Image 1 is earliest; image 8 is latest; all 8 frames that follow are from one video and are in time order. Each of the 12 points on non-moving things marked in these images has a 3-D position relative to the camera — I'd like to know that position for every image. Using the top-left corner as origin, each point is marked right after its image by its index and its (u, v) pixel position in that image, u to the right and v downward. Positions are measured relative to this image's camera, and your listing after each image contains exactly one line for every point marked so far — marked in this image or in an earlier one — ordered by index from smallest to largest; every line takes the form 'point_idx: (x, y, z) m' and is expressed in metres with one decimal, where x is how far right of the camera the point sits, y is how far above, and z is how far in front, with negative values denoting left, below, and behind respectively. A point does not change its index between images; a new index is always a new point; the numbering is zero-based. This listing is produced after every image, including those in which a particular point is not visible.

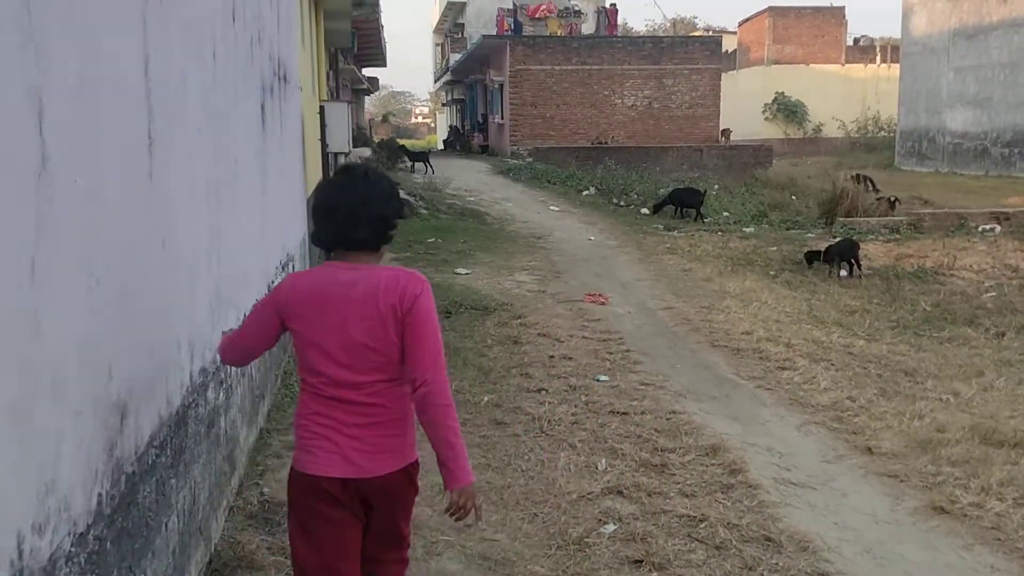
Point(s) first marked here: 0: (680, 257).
0: (+1.8, +0.3, +11.4) m
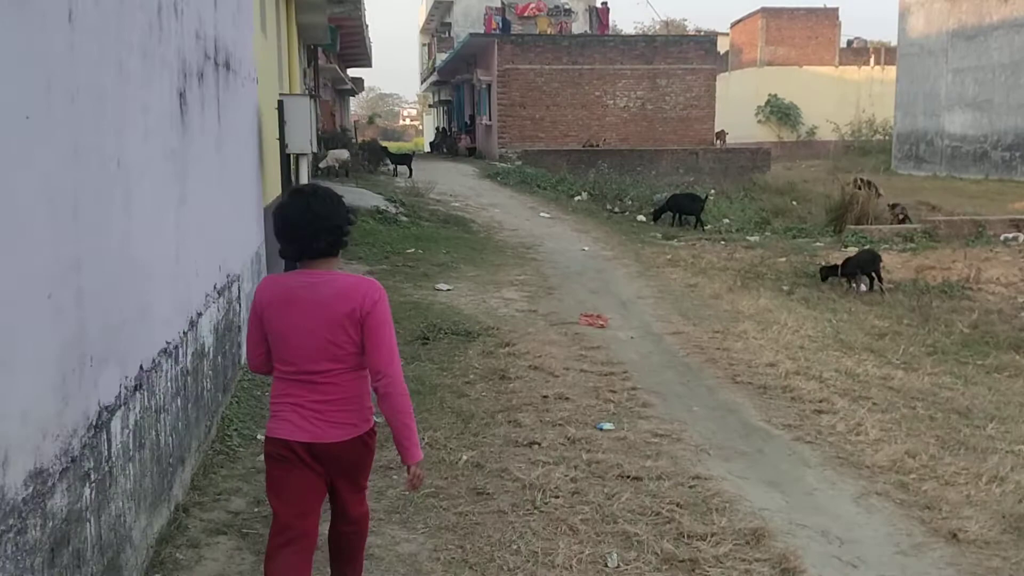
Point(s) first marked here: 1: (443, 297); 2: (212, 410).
0: (+1.7, +0.2, +10.4) m
1: (-0.6, -0.1, +8.7) m
2: (-1.4, -0.6, +4.8) m
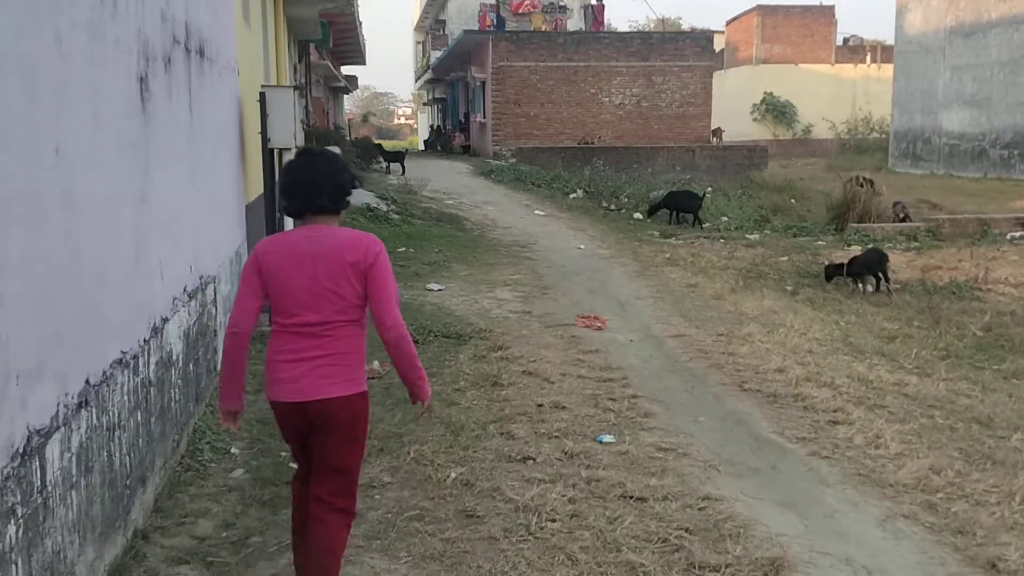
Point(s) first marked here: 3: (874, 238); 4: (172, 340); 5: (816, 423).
0: (+1.6, +0.2, +10.1) m
1: (-0.6, -0.1, +8.4) m
2: (-1.4, -0.6, +4.4) m
3: (+4.7, +0.6, +13.5) m
4: (-1.4, -0.2, +4.1) m
5: (+1.4, -0.6, +4.9) m
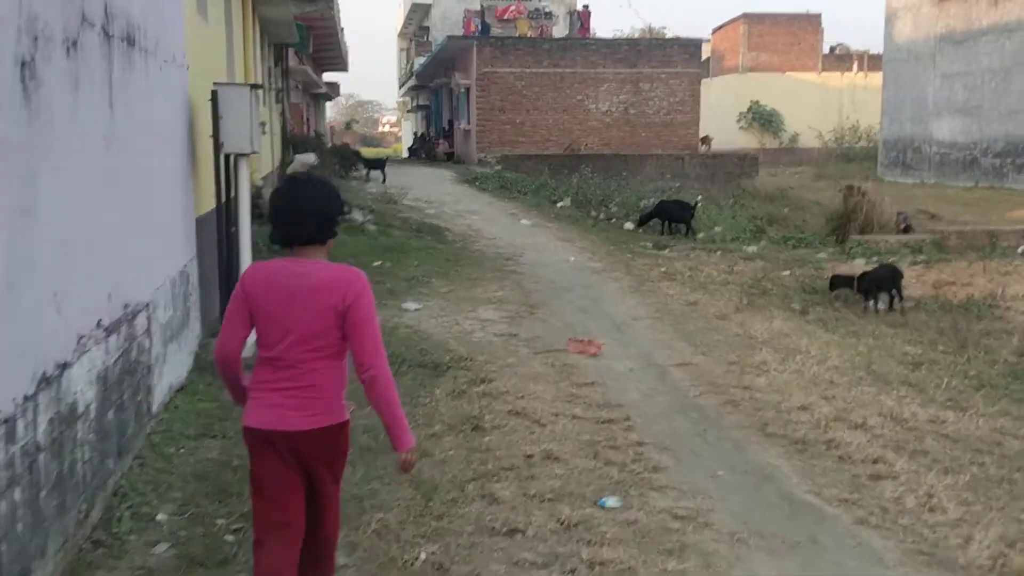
0: (+1.5, 0.0, +9.4) m
1: (-0.7, -0.2, +7.6) m
2: (-1.5, -0.7, +3.6) m
3: (+4.5, +0.5, +12.8) m
4: (-1.4, -0.3, +3.4) m
5: (+1.4, -0.7, +4.1) m
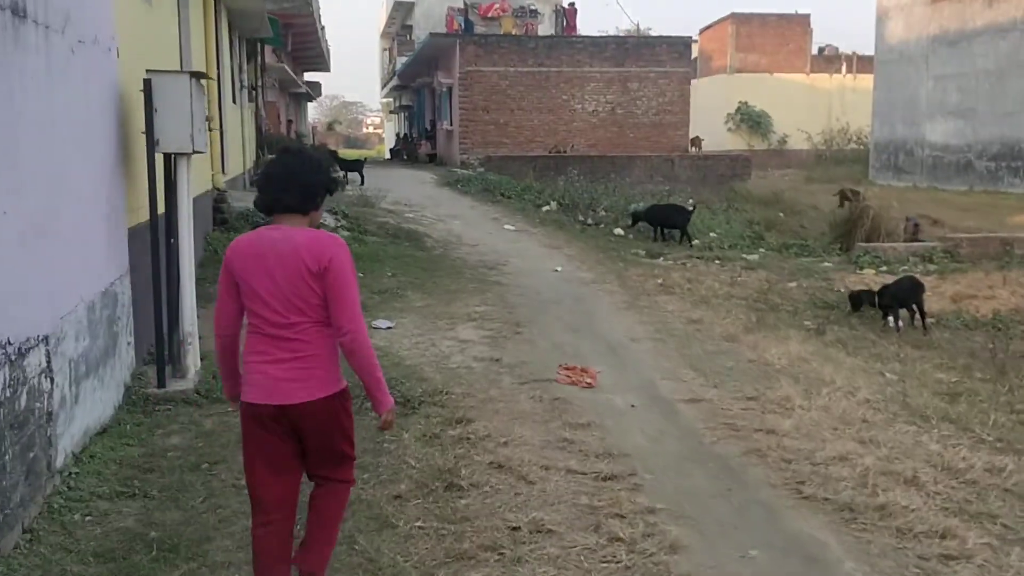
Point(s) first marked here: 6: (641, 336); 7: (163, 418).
0: (+1.4, -0.1, +8.5) m
1: (-0.9, -0.3, +6.7) m
2: (-1.5, -0.8, +2.8) m
3: (+4.3, +0.3, +12.0) m
4: (-1.4, -0.4, +2.5) m
5: (+1.3, -0.9, +3.3) m
6: (+0.9, -0.3, +6.9) m
7: (-1.7, -0.6, +5.0) m
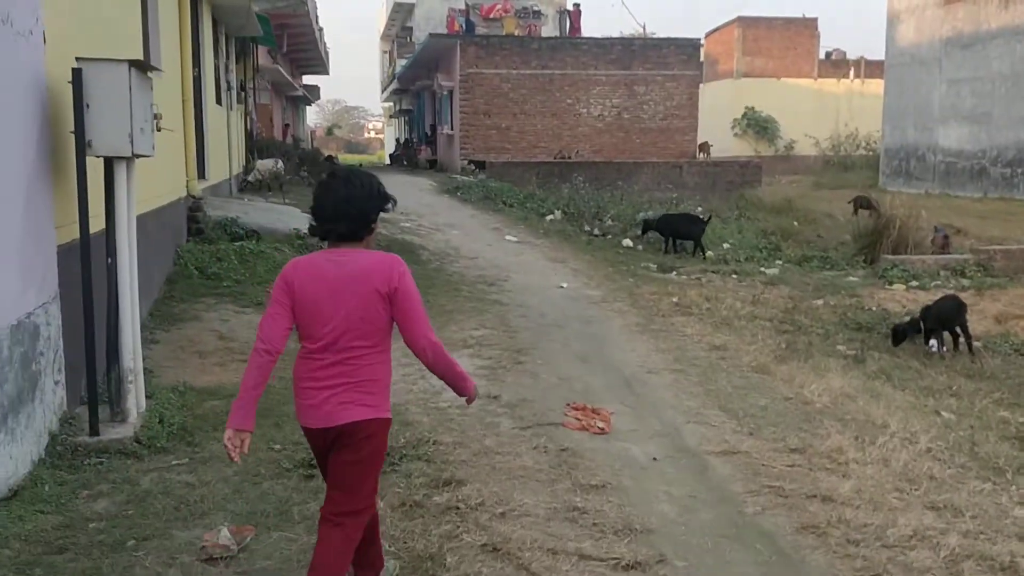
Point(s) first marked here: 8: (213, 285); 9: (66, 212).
0: (+1.4, -0.2, +7.7) m
1: (-0.9, -0.5, +5.9) m
2: (-1.5, -0.9, +1.9) m
3: (+4.3, +0.2, +11.2) m
4: (-1.5, -0.5, +1.7) m
5: (+1.3, -1.0, +2.4) m
6: (+0.9, -0.5, +6.1) m
7: (-1.7, -0.7, +4.1) m
8: (-2.3, 0.0, +7.9) m
9: (-1.9, +0.3, +4.6) m
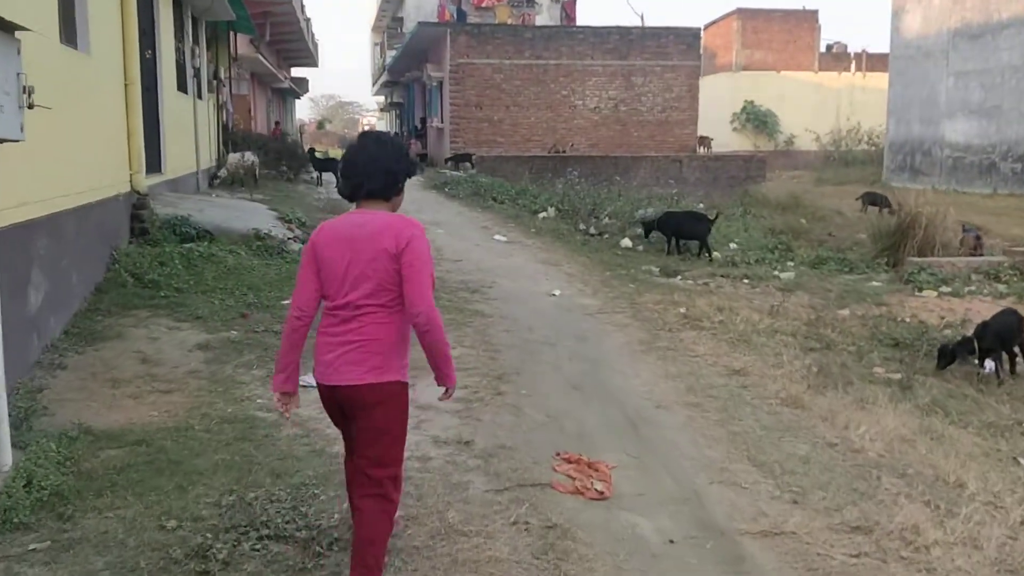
0: (+1.3, -0.3, +6.6) m
1: (-1.0, -0.5, +4.8) m
2: (-1.6, -1.0, +0.8) m
3: (+4.2, +0.1, +10.1) m
4: (-1.5, -0.6, +0.6) m
5: (+1.2, -1.1, +1.4) m
6: (+0.8, -0.5, +5.0) m
7: (-1.8, -0.8, +3.1) m
8: (-2.4, 0.0, +6.8) m
9: (-2.0, +0.3, +3.5) m
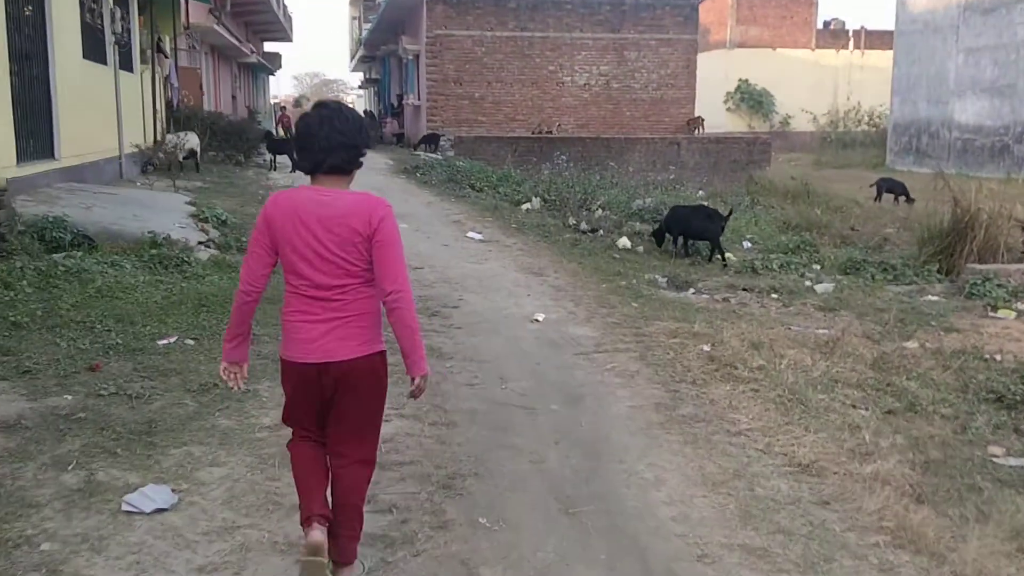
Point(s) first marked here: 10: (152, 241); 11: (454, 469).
0: (+1.1, -0.5, +4.7) m
1: (-1.1, -0.7, +2.9) m
2: (-1.7, -1.3, -1.1) m
3: (+4.0, 0.0, +8.2) m
4: (-1.6, -0.9, -1.3) m
5: (+1.1, -1.3, -0.5) m
6: (+0.6, -0.7, +3.1) m
7: (-1.9, -1.1, +1.1) m
8: (-2.6, -0.2, +4.9) m
9: (-2.2, 0.0, +1.5) m
10: (-2.4, +0.3, +6.8) m
11: (-0.2, -0.7, +3.7) m
